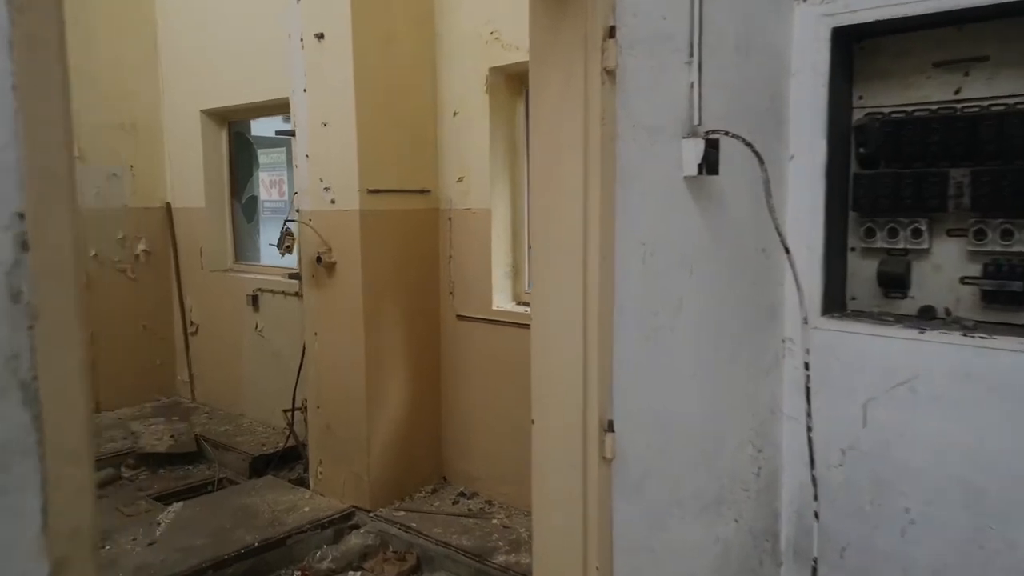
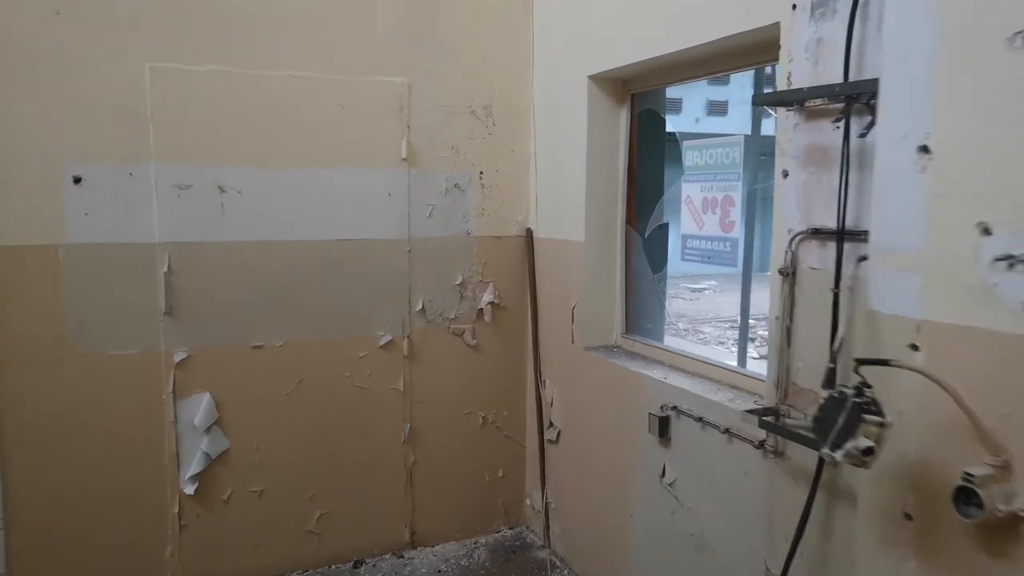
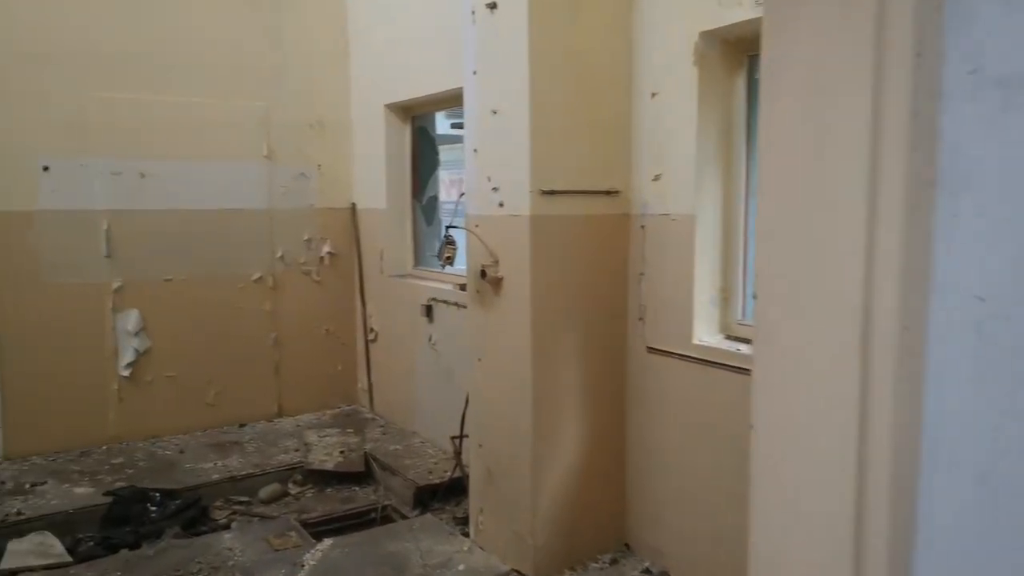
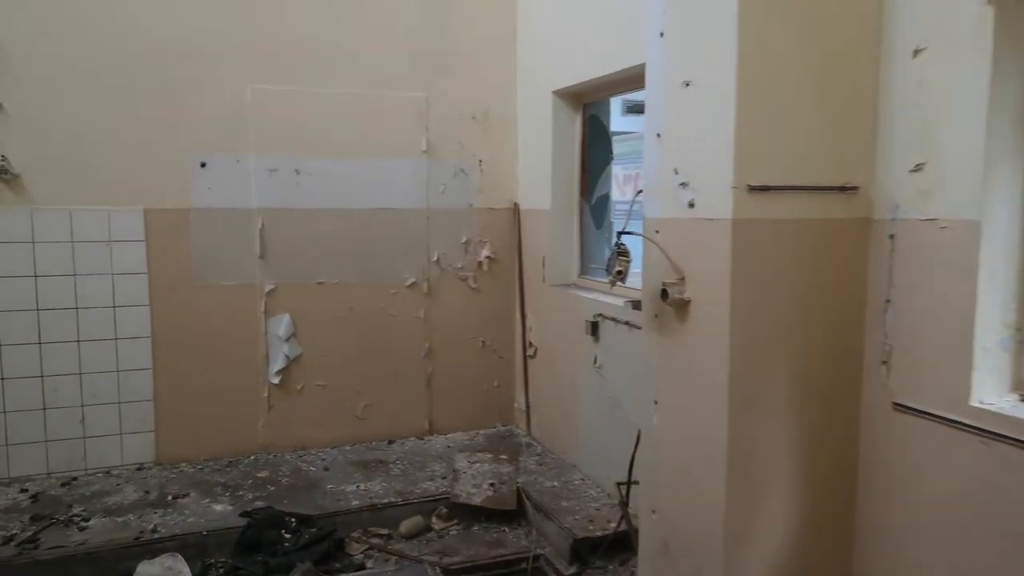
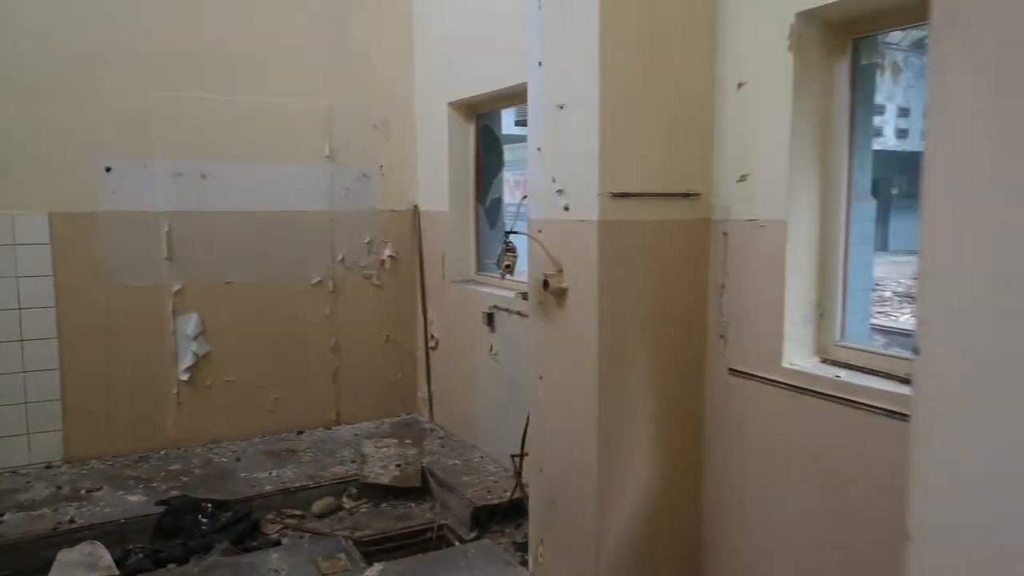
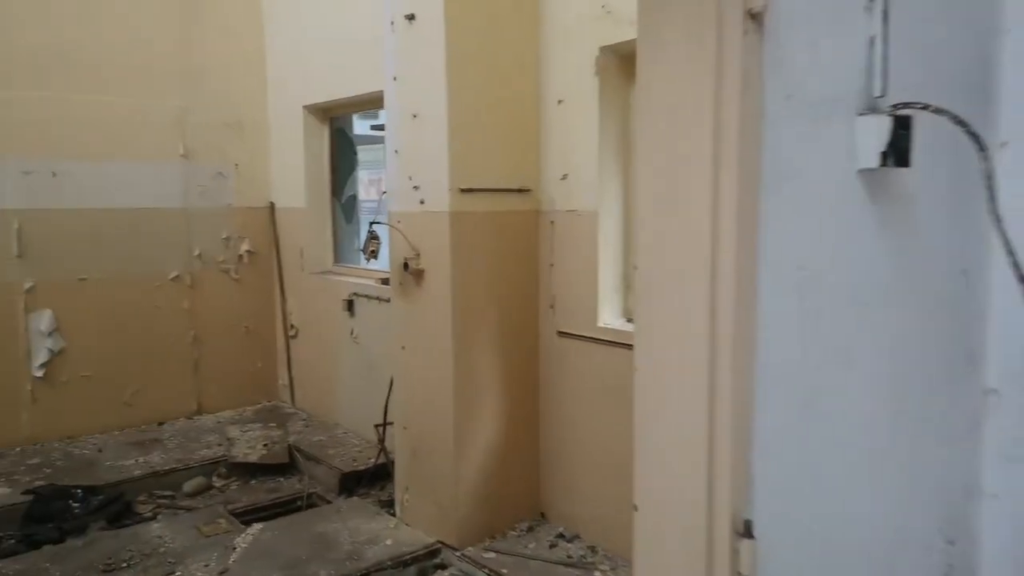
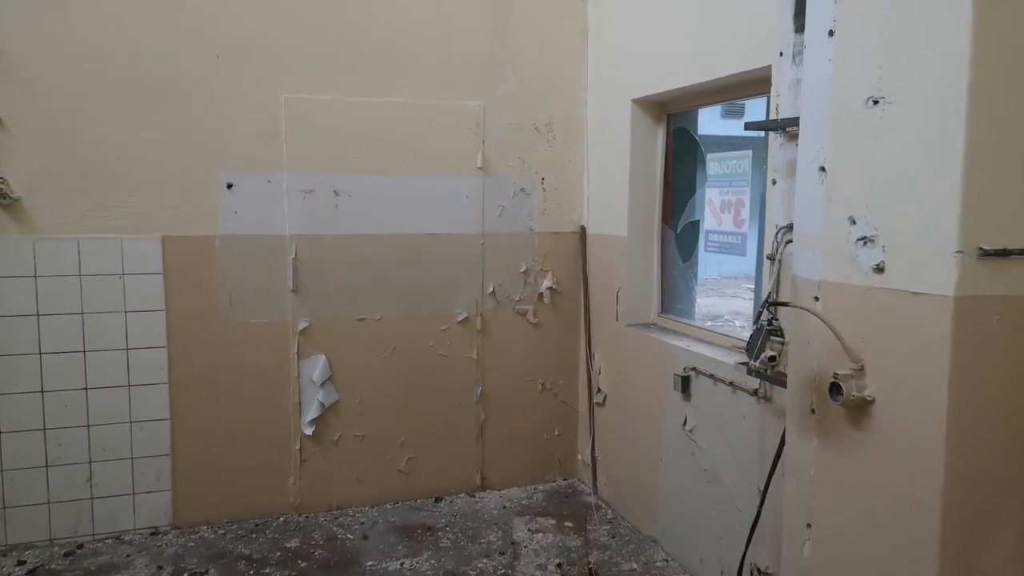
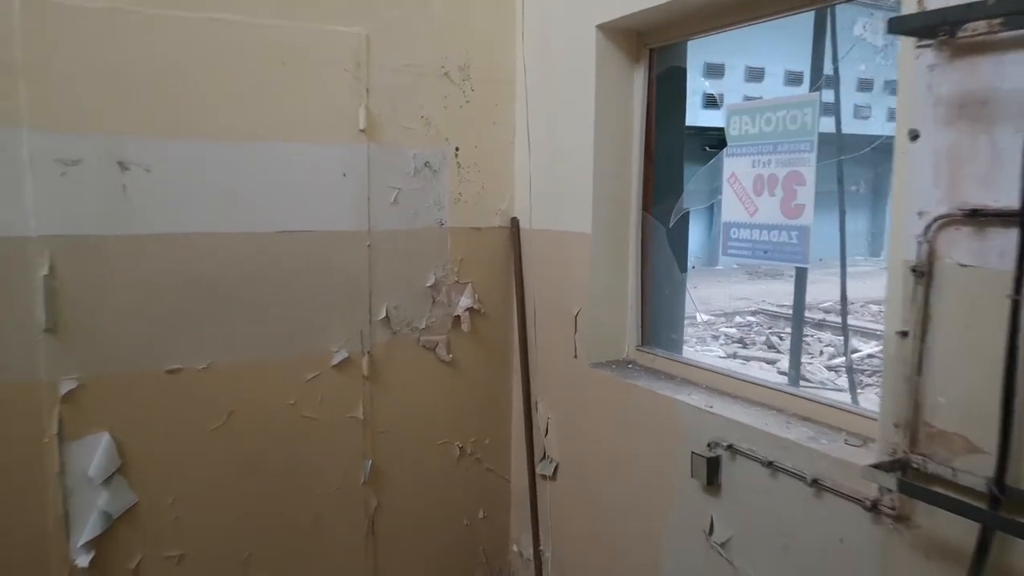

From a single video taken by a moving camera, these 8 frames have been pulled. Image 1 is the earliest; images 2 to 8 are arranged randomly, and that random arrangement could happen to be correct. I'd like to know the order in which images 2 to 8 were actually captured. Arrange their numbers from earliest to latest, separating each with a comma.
6, 3, 5, 4, 7, 2, 8
